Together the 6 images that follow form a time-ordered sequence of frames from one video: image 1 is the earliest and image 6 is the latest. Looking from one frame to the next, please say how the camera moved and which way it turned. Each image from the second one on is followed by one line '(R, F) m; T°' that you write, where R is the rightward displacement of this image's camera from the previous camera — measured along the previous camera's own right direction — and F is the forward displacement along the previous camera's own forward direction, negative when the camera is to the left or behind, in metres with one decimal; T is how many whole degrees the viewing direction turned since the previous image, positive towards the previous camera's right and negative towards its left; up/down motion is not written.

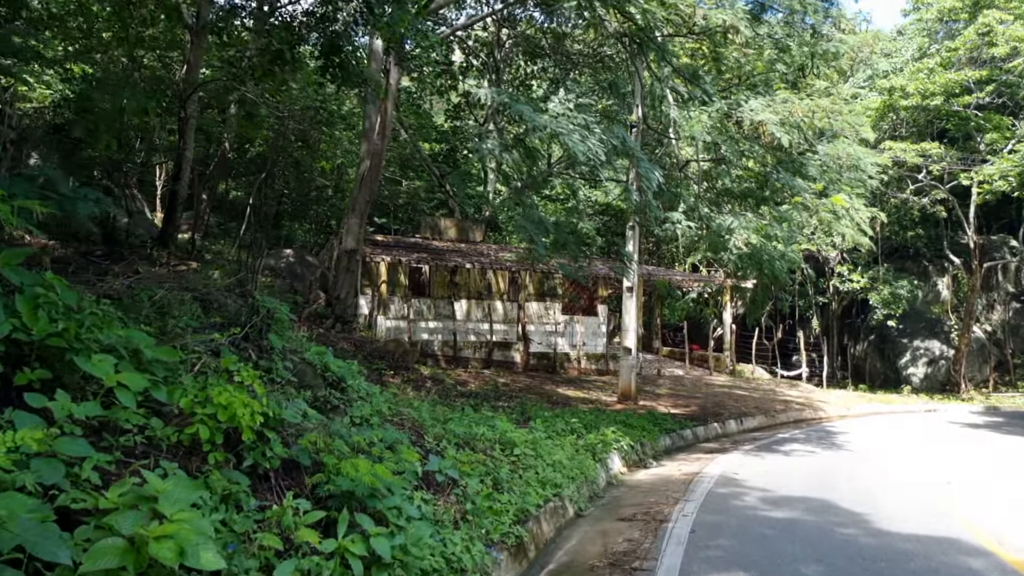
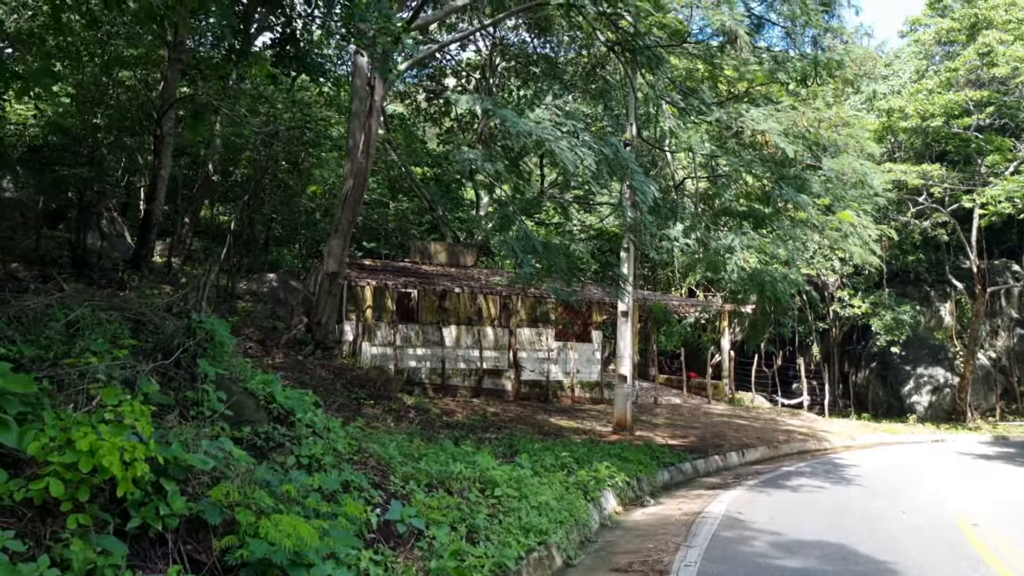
(+0.1, +0.6) m; 0°
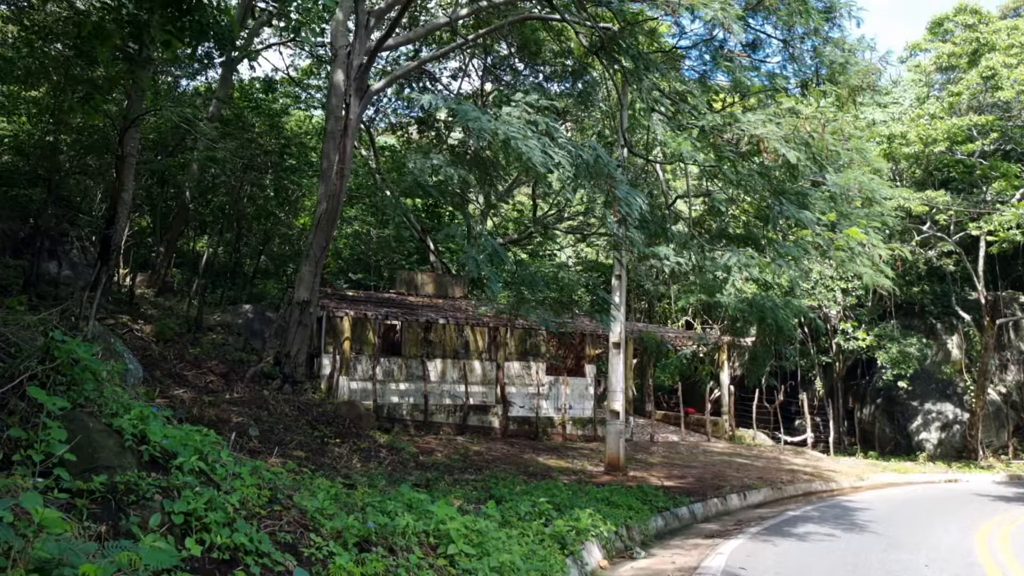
(+0.2, +0.8) m; 0°
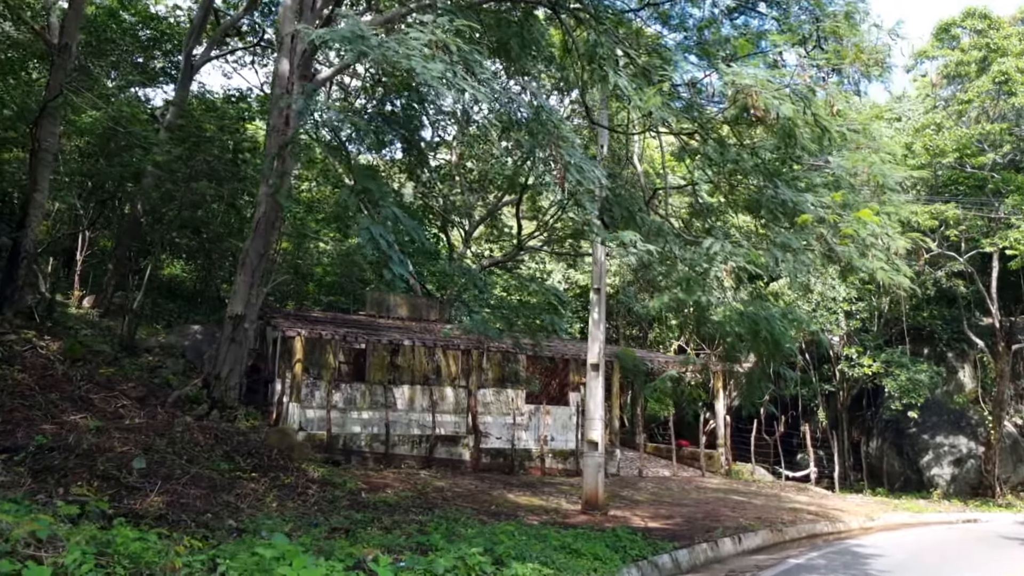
(+0.5, +1.3) m; 0°
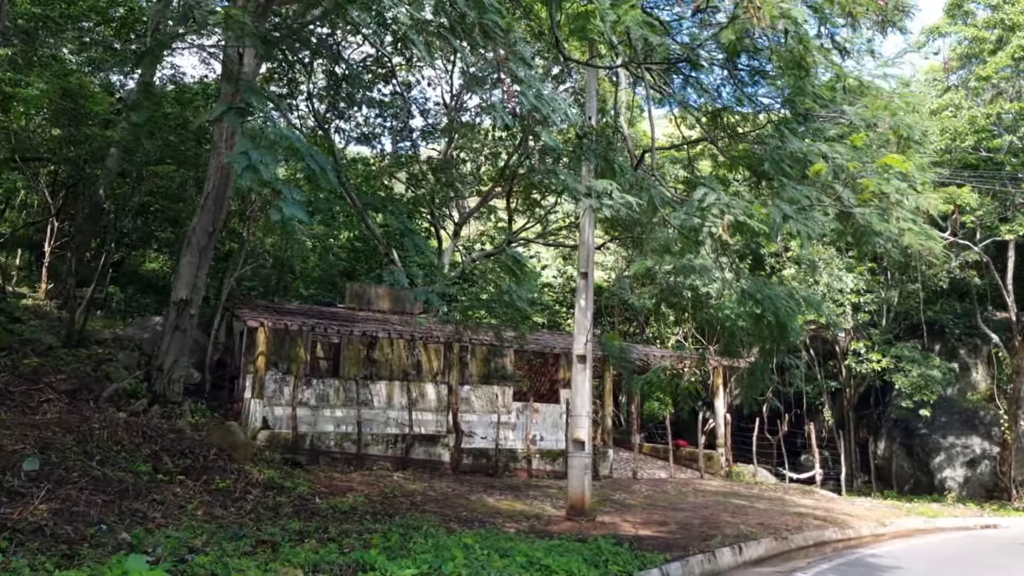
(+0.3, +1.0) m; 0°
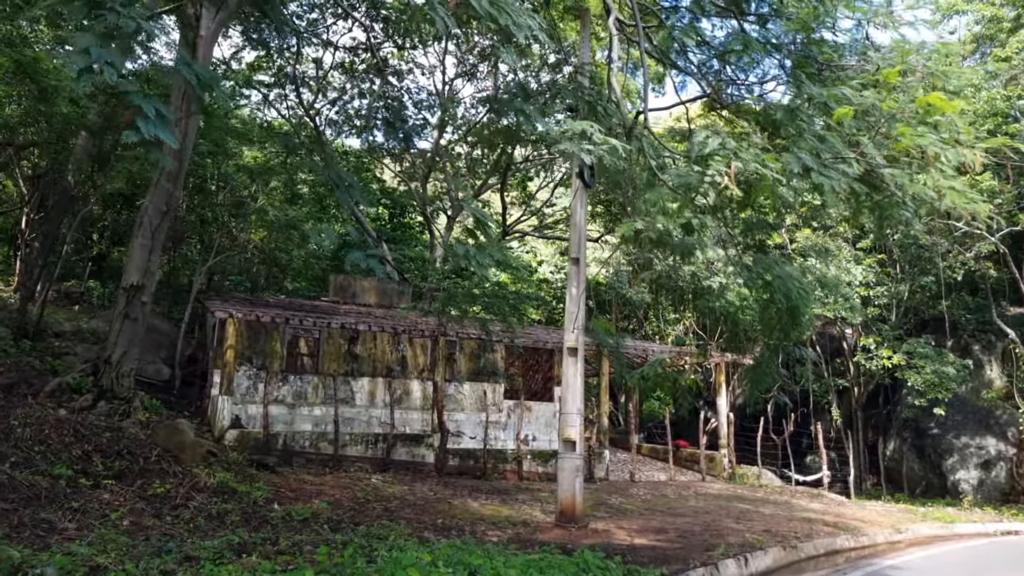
(+0.2, +0.8) m; 0°
